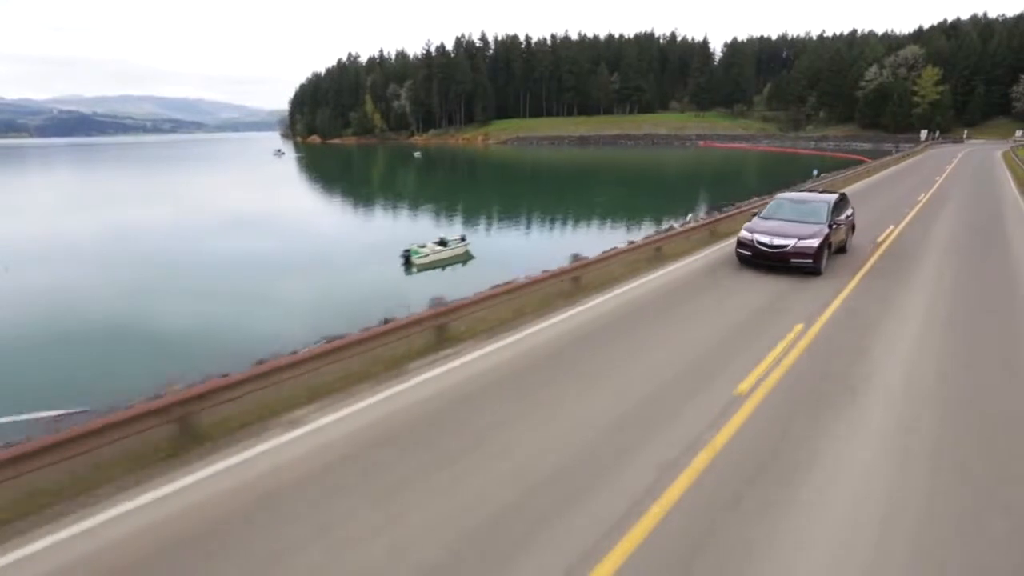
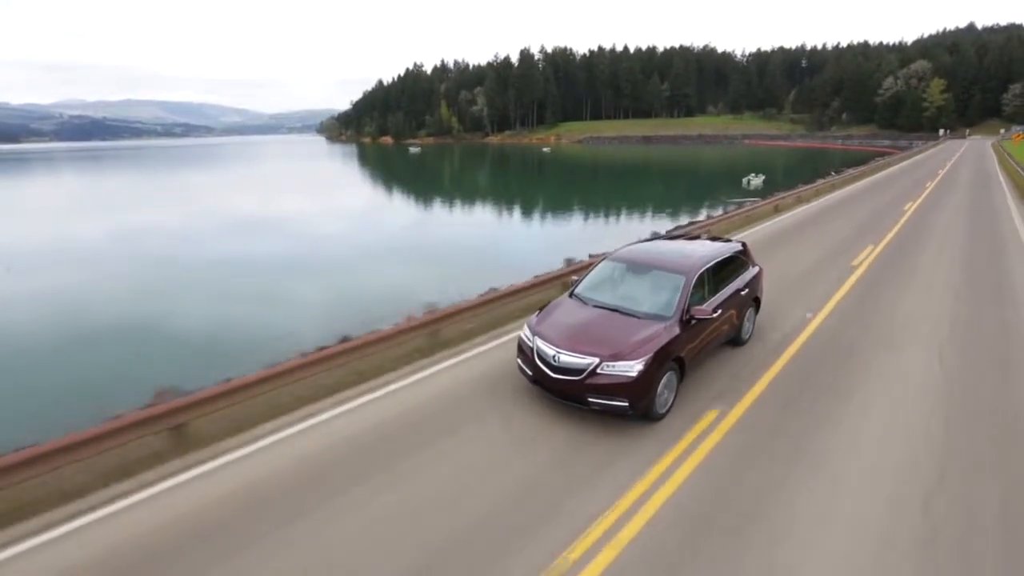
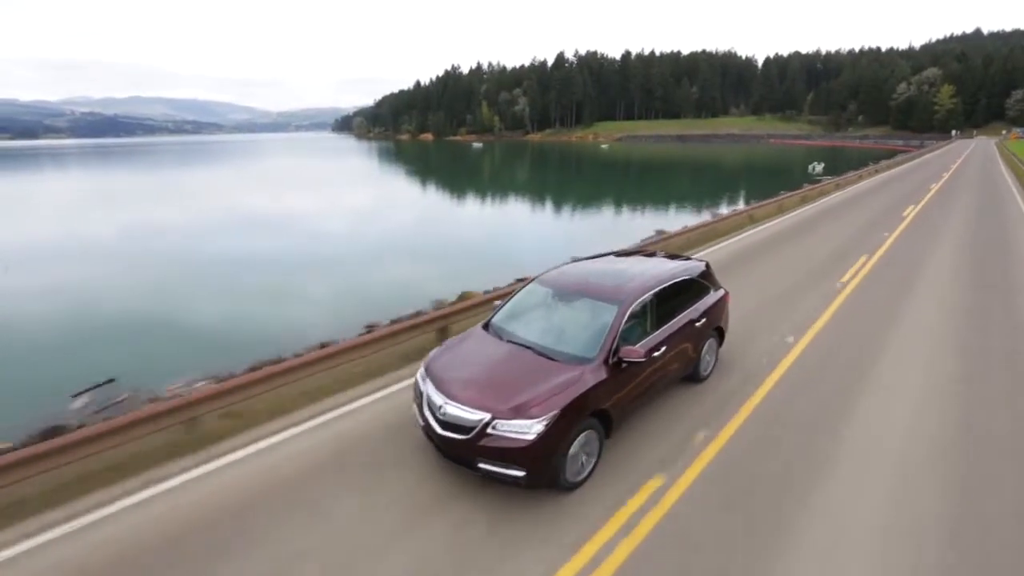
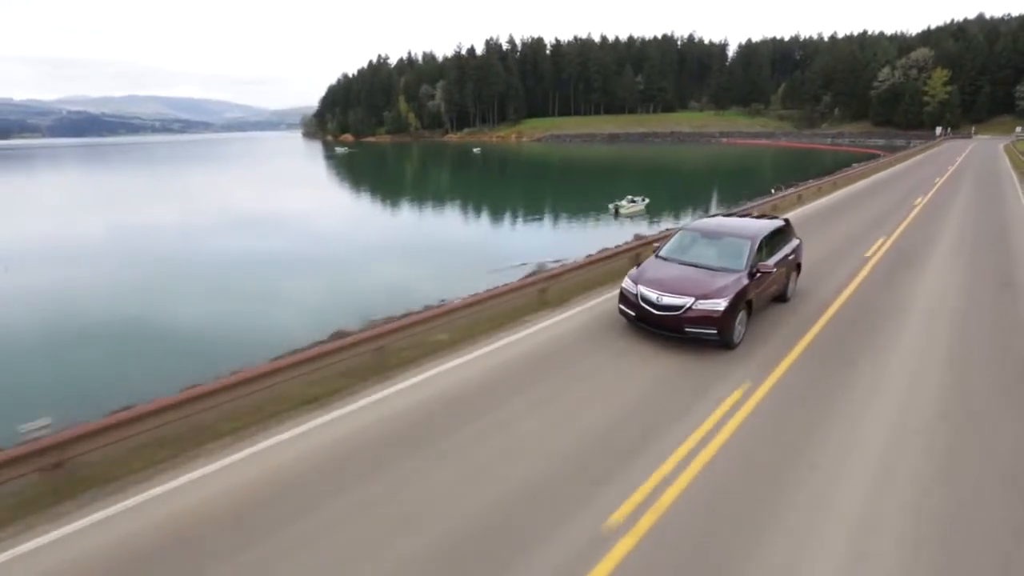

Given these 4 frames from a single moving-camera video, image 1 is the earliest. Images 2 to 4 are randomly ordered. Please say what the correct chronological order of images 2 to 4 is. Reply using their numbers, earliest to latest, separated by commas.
4, 2, 3
